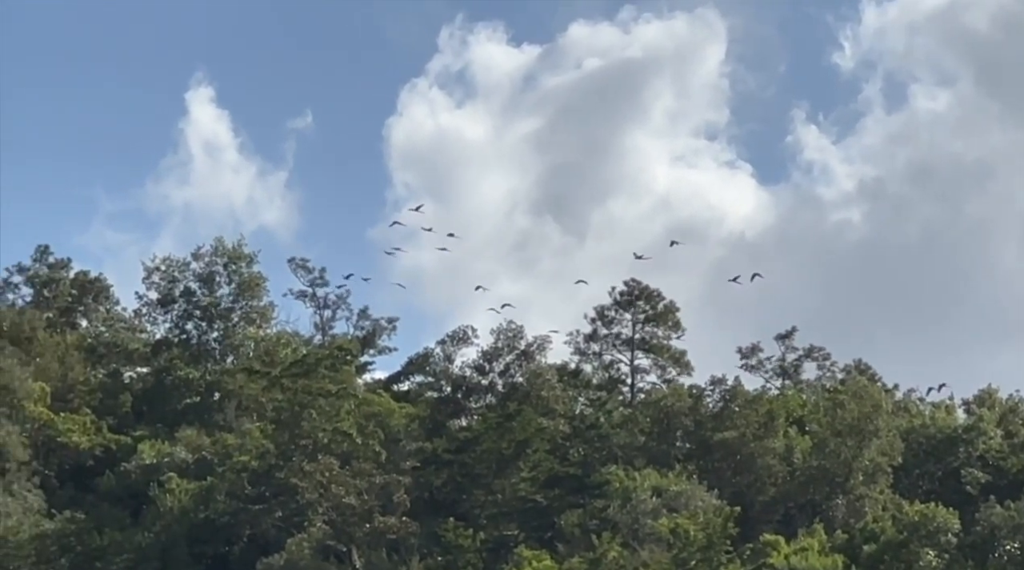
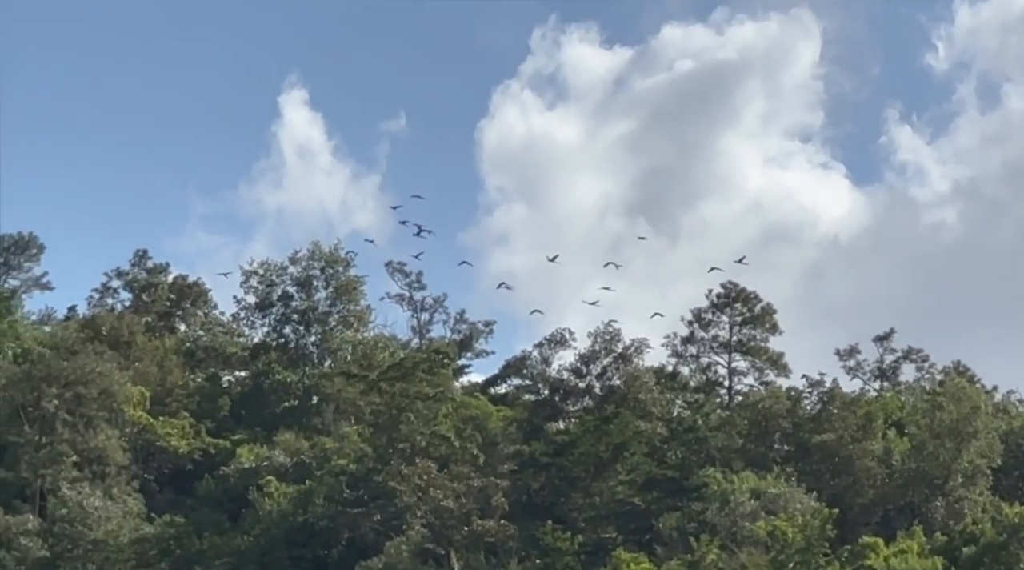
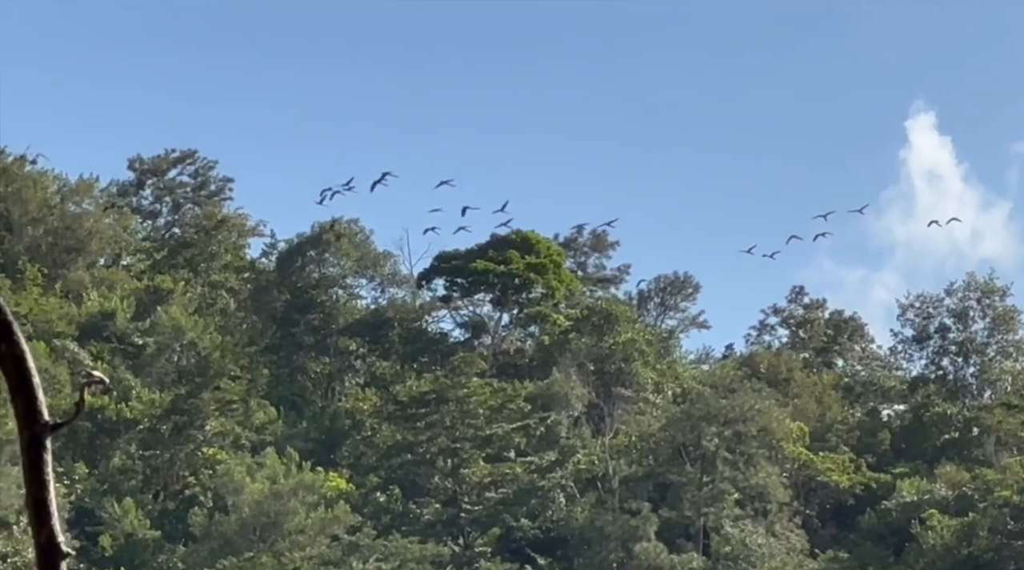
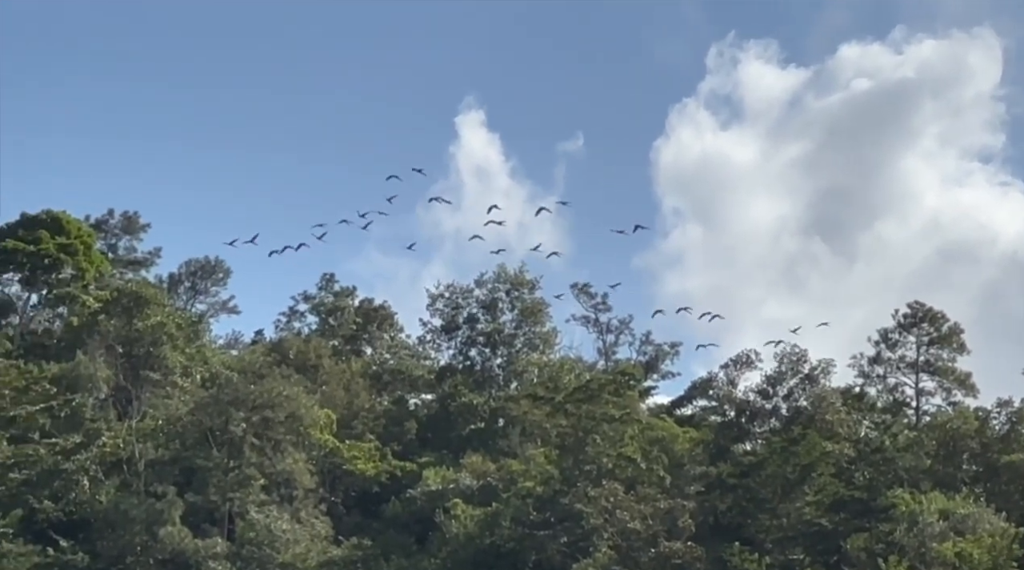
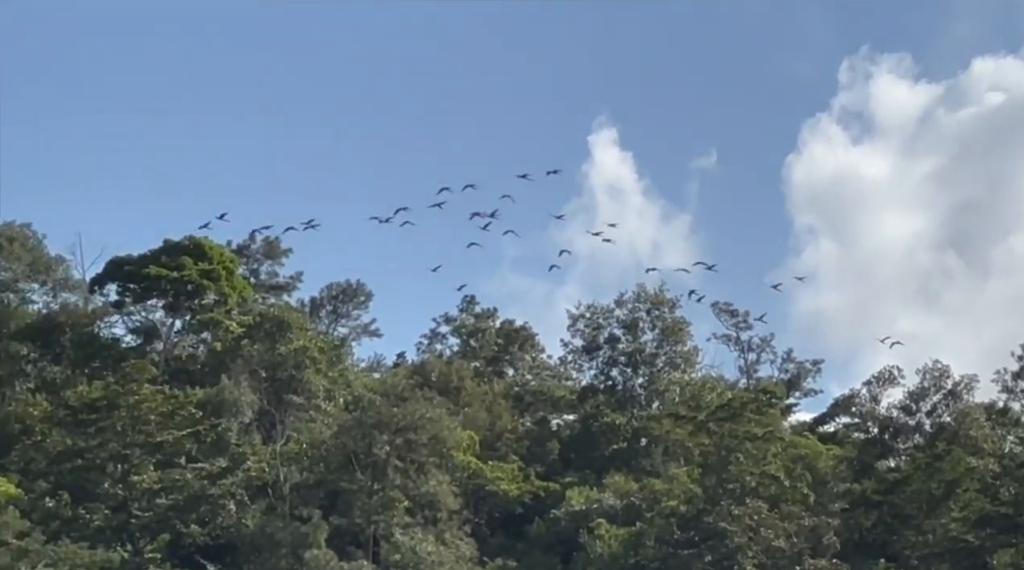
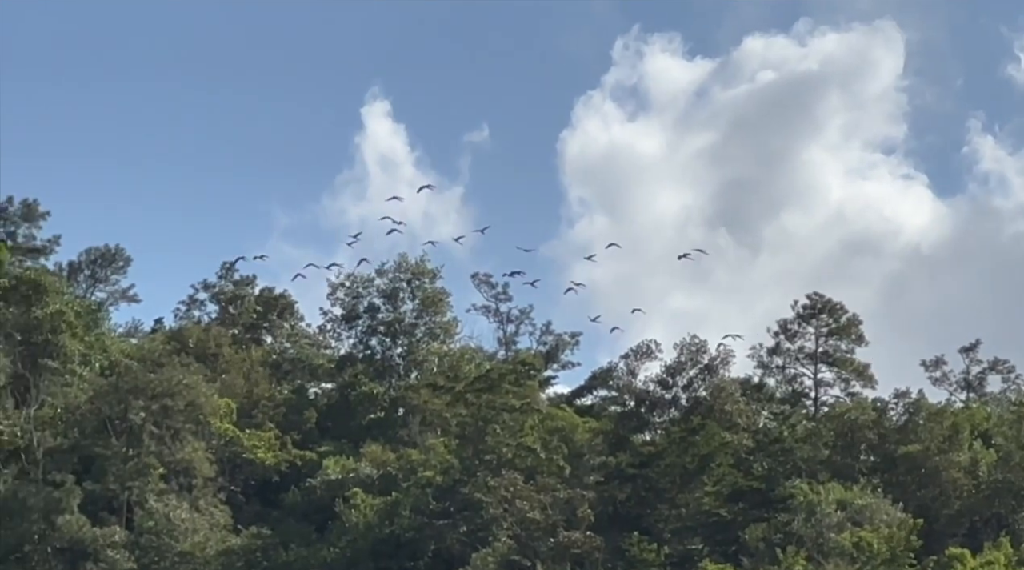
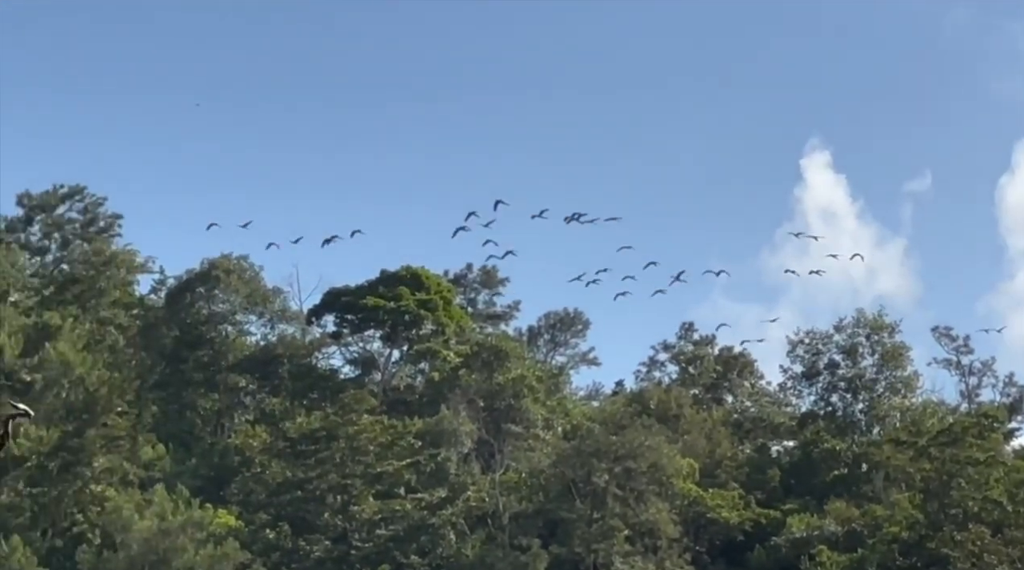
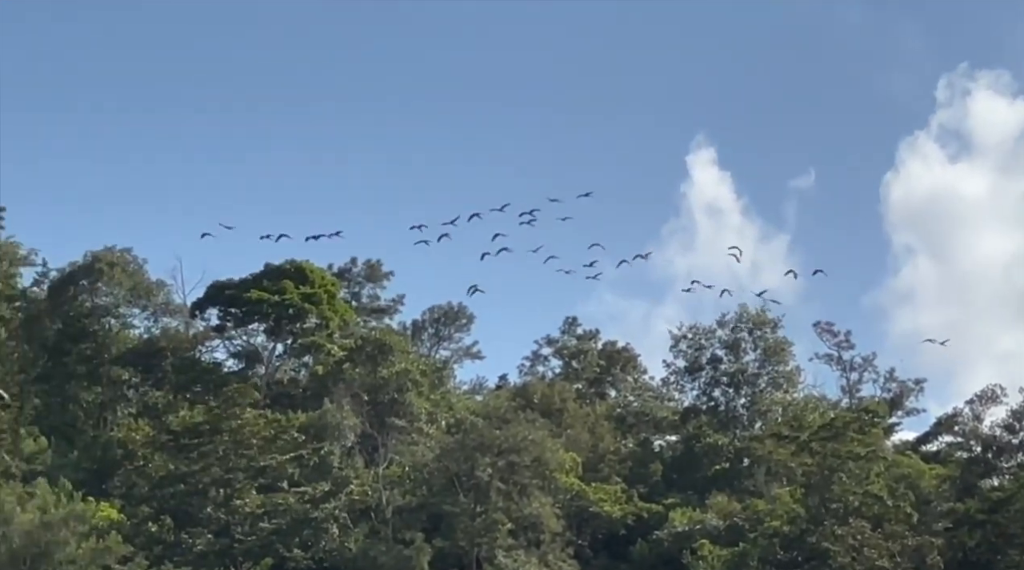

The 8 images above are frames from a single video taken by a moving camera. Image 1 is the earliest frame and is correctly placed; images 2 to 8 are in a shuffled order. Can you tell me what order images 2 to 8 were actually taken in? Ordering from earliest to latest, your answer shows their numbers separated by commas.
2, 6, 4, 5, 8, 7, 3
